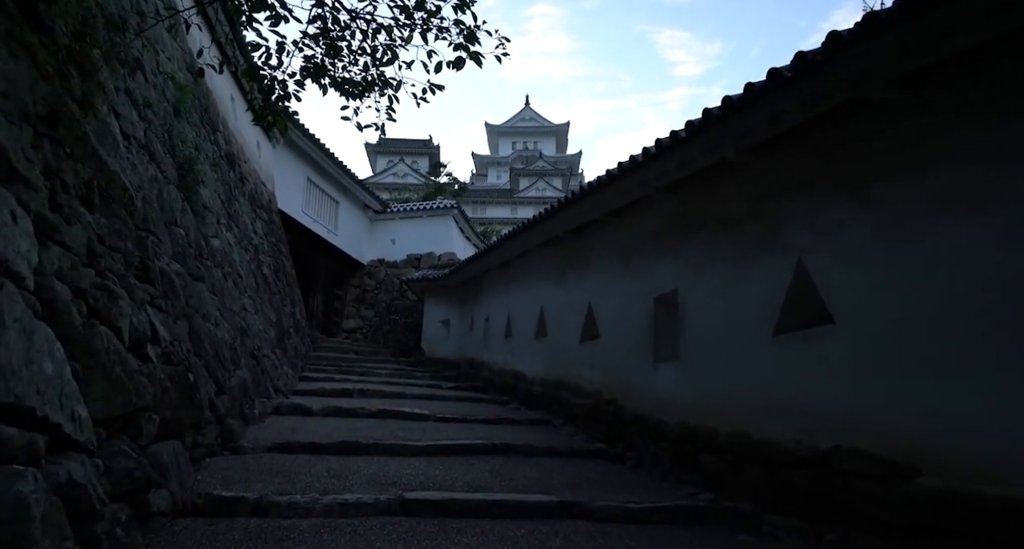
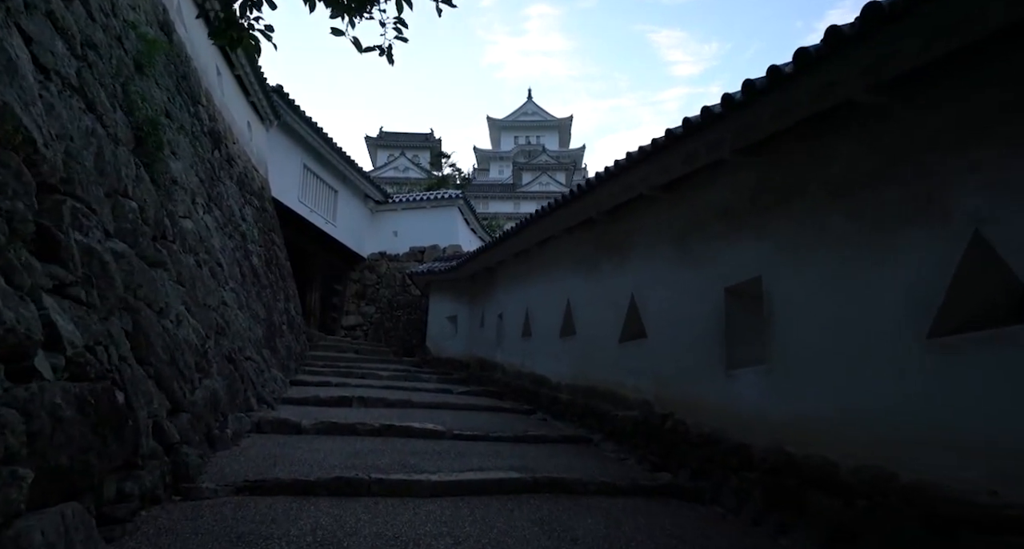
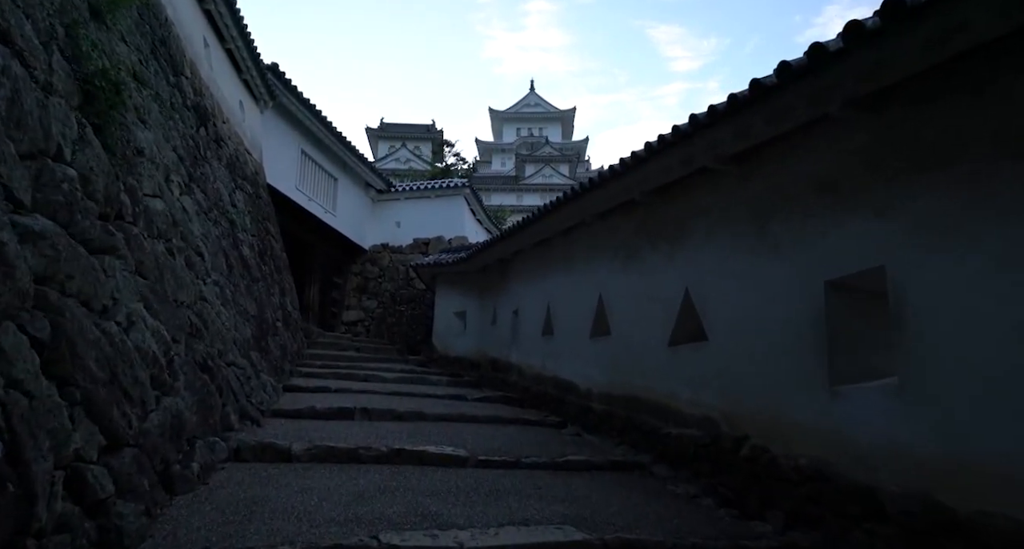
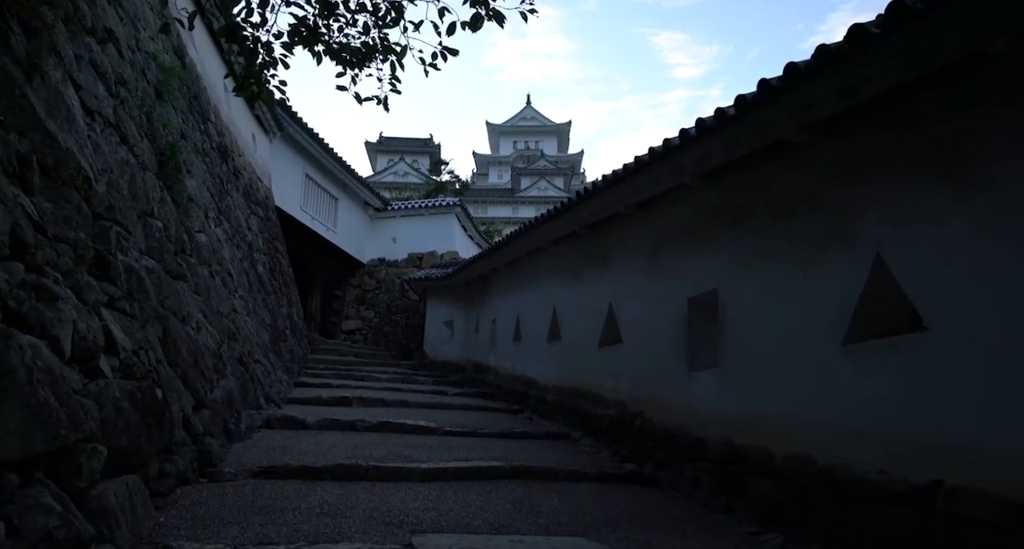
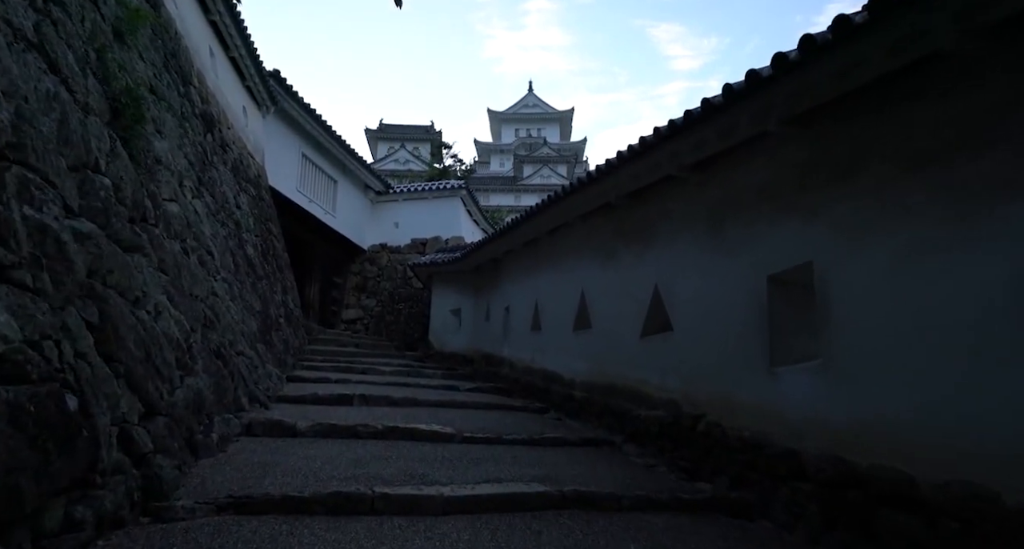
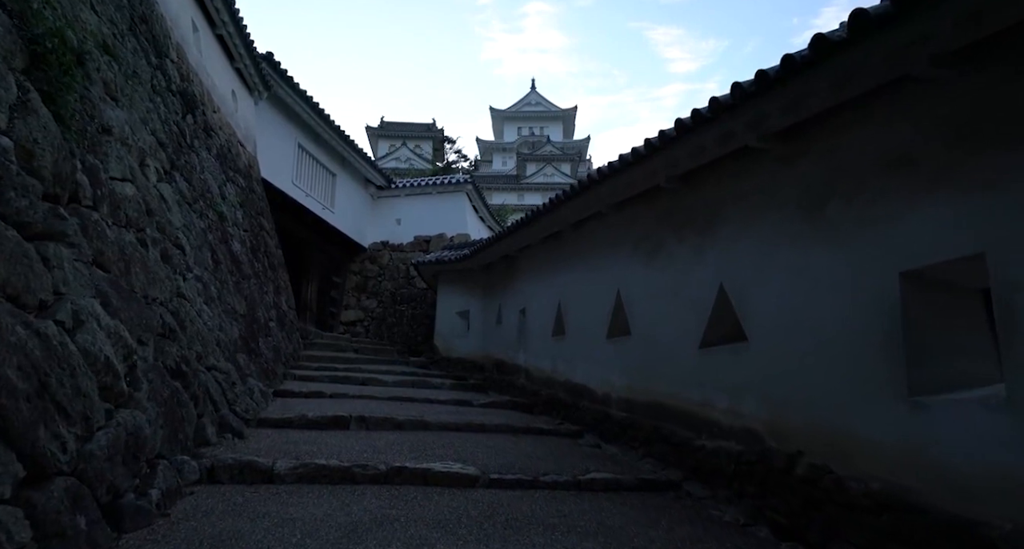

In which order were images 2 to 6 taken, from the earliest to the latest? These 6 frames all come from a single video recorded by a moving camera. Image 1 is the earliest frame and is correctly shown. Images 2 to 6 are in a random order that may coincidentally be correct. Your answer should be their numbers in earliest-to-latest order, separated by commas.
4, 2, 5, 3, 6
